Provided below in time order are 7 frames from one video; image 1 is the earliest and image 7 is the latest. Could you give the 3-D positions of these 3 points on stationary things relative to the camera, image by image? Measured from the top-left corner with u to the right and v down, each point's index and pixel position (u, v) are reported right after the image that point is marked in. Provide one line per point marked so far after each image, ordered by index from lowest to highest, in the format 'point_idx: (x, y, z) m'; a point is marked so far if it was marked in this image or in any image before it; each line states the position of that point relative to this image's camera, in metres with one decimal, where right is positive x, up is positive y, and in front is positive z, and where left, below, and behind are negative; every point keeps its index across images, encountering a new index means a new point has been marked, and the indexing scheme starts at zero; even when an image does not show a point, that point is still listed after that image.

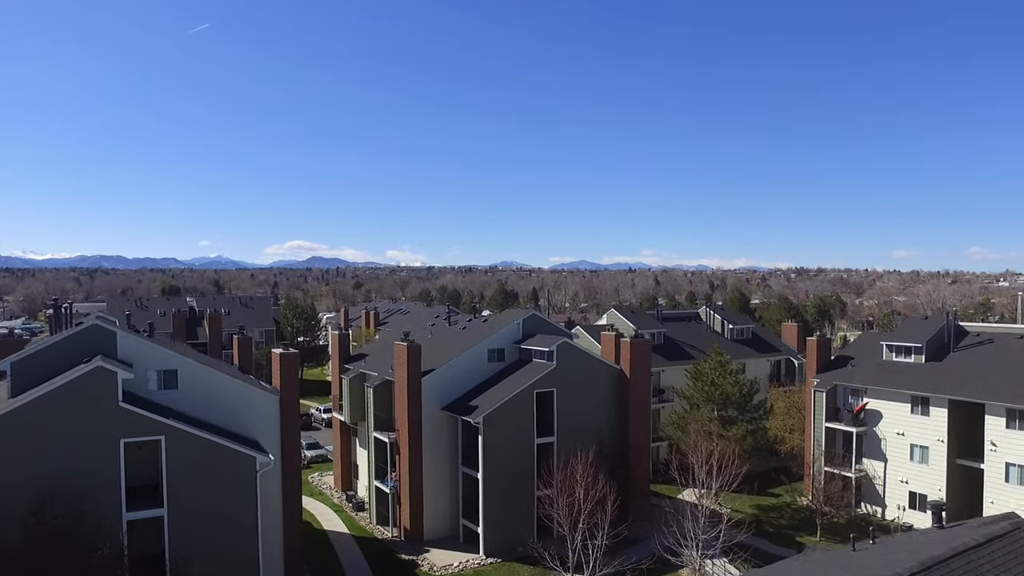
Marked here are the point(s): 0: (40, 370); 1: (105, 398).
0: (-11.7, -2.0, +16.3) m
1: (-9.5, -2.6, +15.2) m
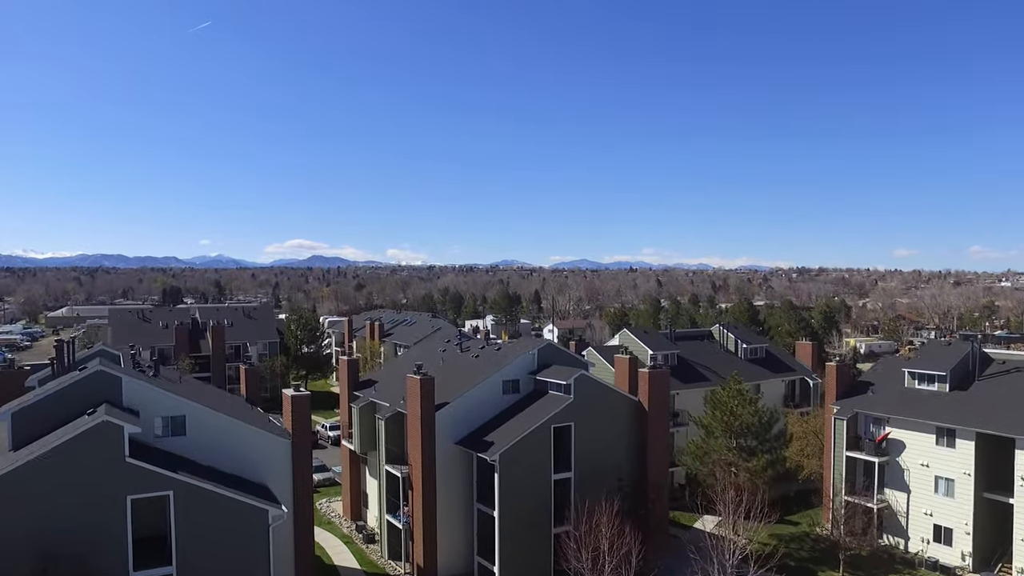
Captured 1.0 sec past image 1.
0: (-11.1, -3.2, +15.6) m
1: (-8.9, -3.7, +14.5) m
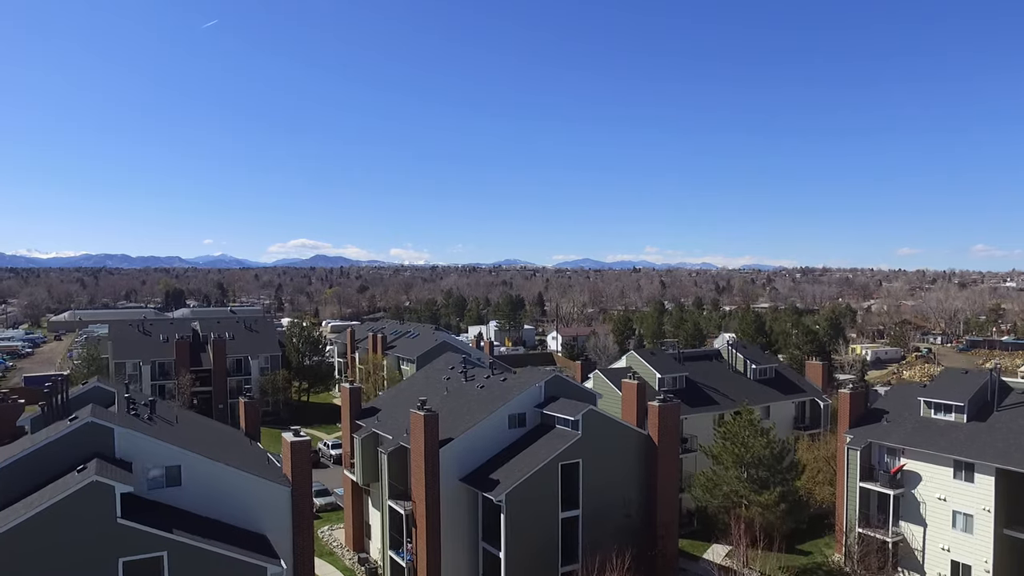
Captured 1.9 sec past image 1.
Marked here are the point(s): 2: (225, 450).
0: (-11.0, -4.3, +15.1) m
1: (-8.7, -4.8, +13.9) m
2: (-8.2, -4.7, +18.7) m
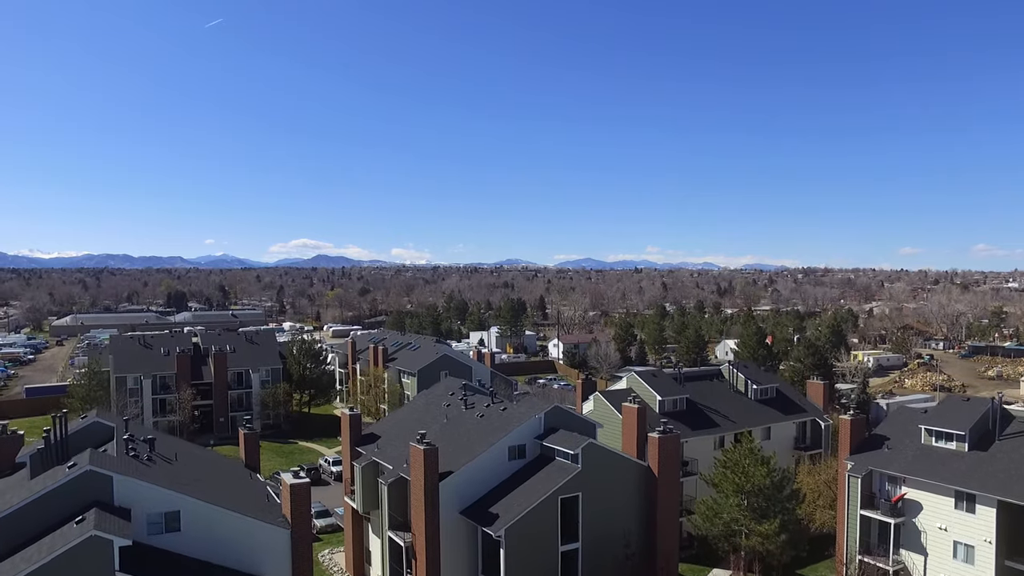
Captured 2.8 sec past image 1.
0: (-11.0, -5.4, +15.1) m
1: (-8.8, -5.9, +13.9) m
2: (-8.2, -5.8, +18.7) m
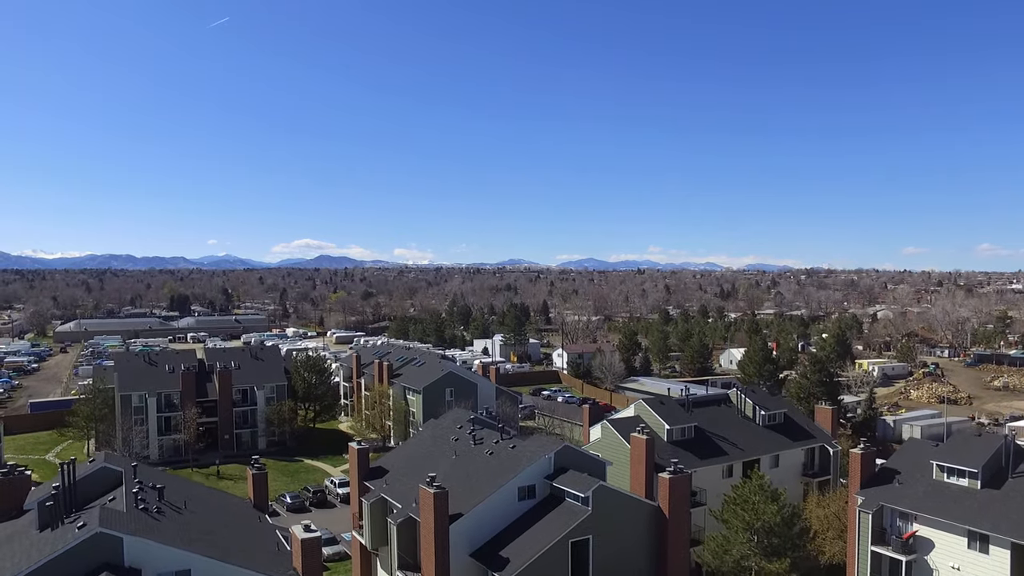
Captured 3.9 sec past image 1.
0: (-10.7, -6.8, +14.9) m
1: (-8.5, -7.3, +13.8) m
2: (-7.9, -7.2, +18.6) m
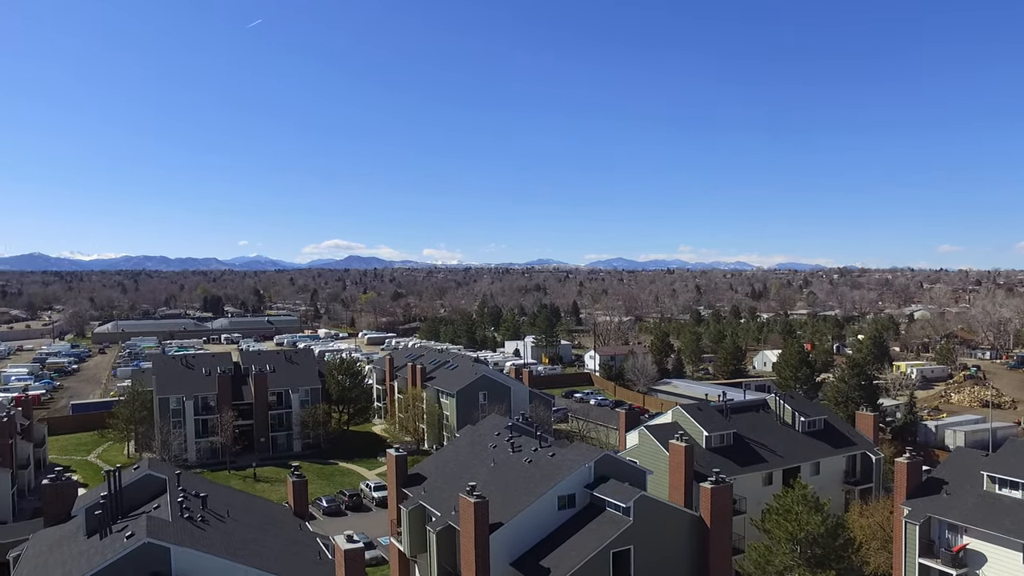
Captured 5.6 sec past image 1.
0: (-9.6, -7.1, +15.3) m
1: (-7.4, -7.7, +14.1) m
2: (-6.6, -7.5, +18.9) m
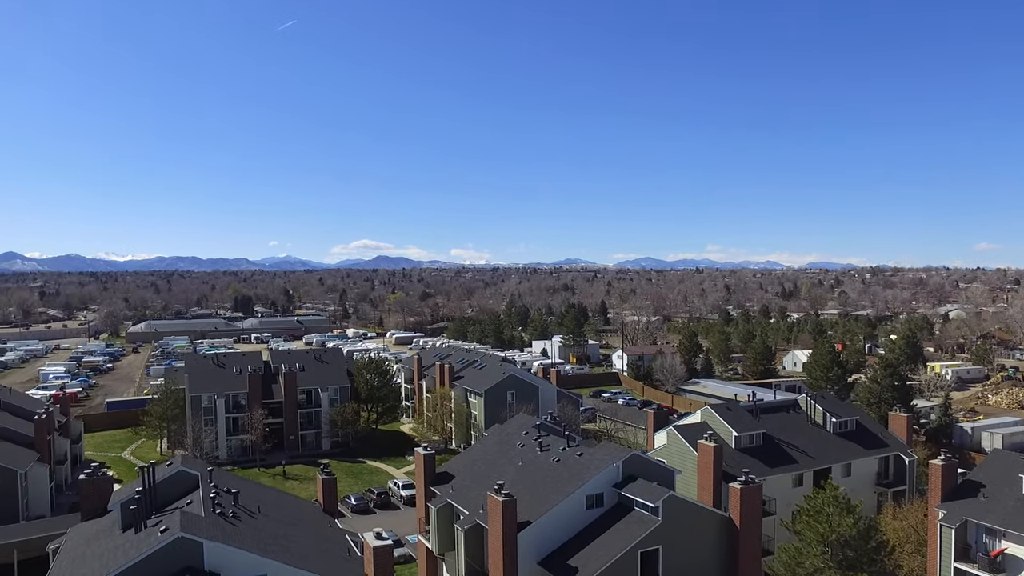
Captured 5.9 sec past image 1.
0: (-8.9, -7.2, +15.8) m
1: (-6.8, -7.7, +14.5) m
2: (-5.8, -7.5, +19.3) m
